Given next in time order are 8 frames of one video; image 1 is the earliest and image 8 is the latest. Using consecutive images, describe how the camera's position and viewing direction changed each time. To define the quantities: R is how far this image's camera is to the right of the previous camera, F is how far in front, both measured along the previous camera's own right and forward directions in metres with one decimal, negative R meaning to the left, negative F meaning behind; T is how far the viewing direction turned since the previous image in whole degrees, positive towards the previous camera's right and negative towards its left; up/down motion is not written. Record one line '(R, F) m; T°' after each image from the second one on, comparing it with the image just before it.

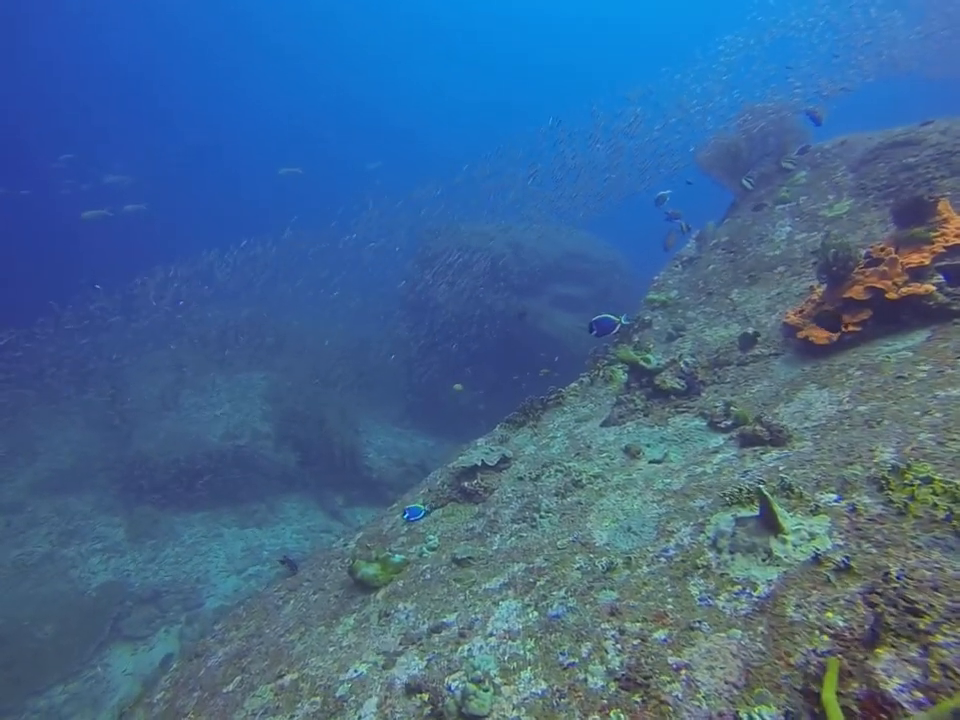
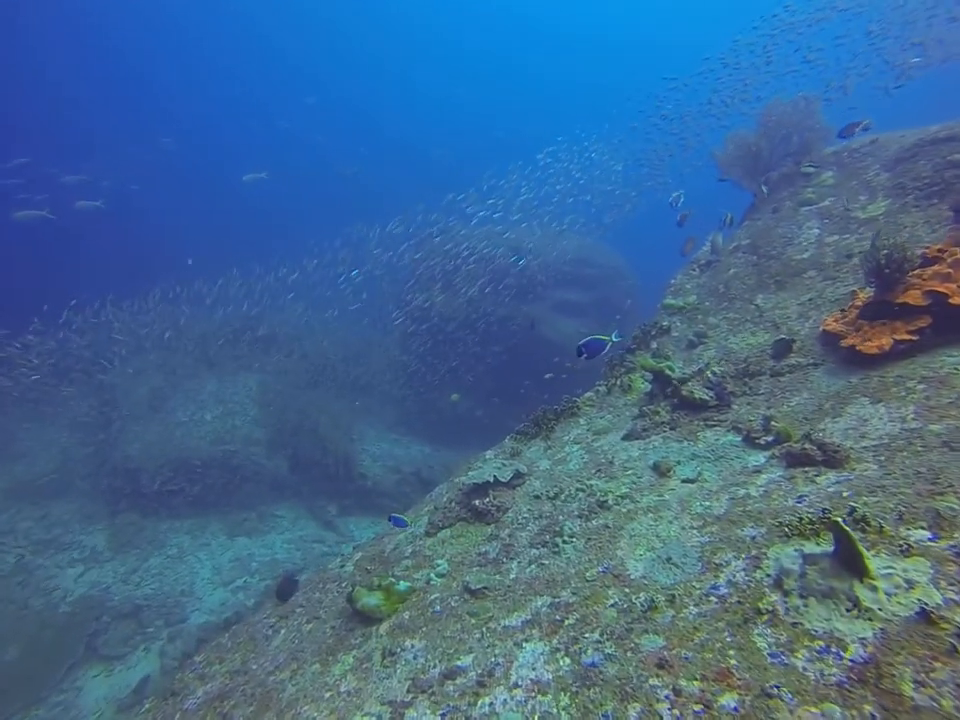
(-0.2, +0.4) m; +1°
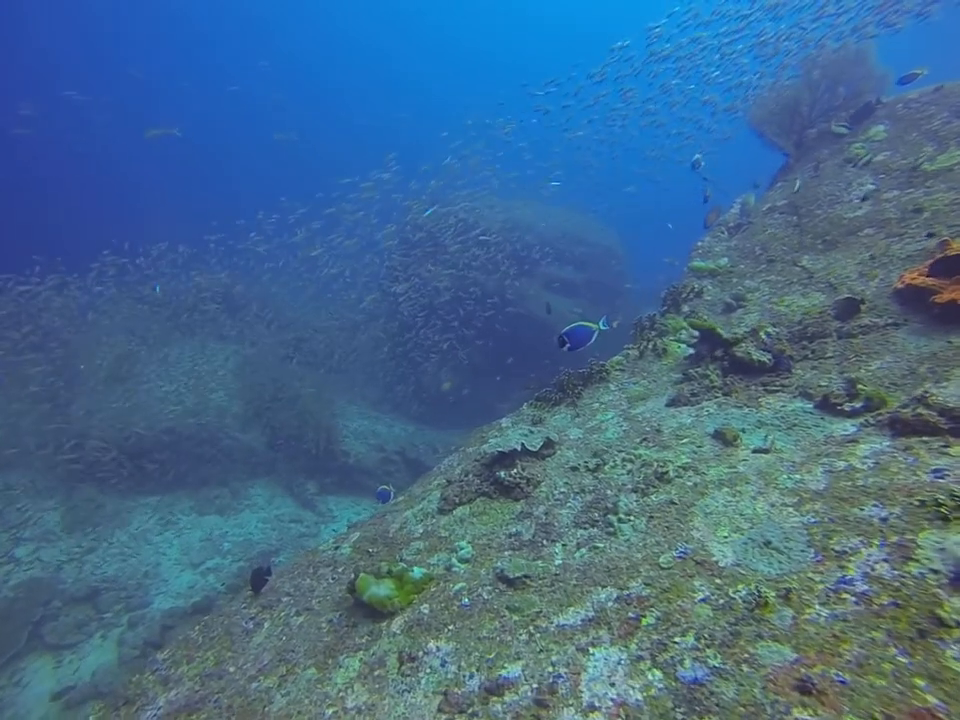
(-0.4, +0.8) m; +3°
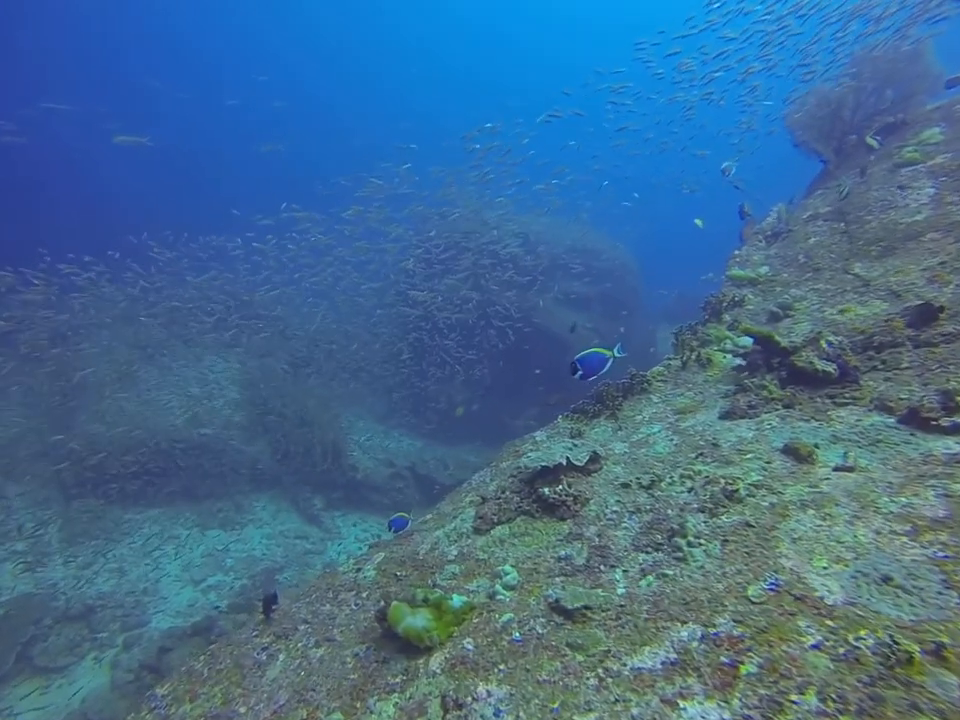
(-0.3, +0.3) m; 0°
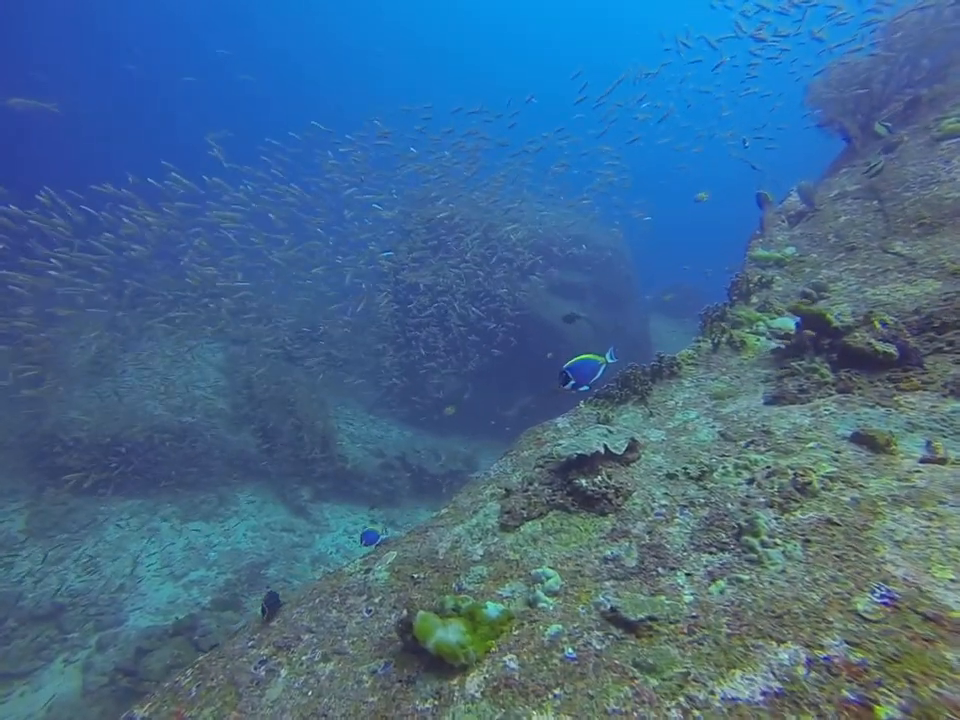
(-0.3, +0.4) m; +2°
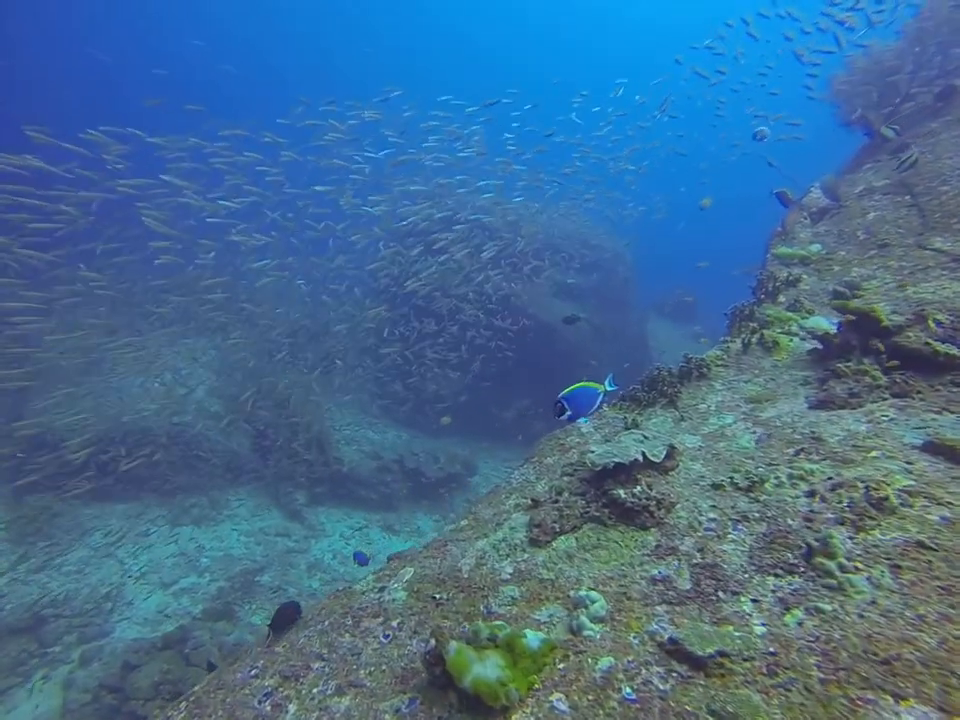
(-0.2, +0.3) m; +1°
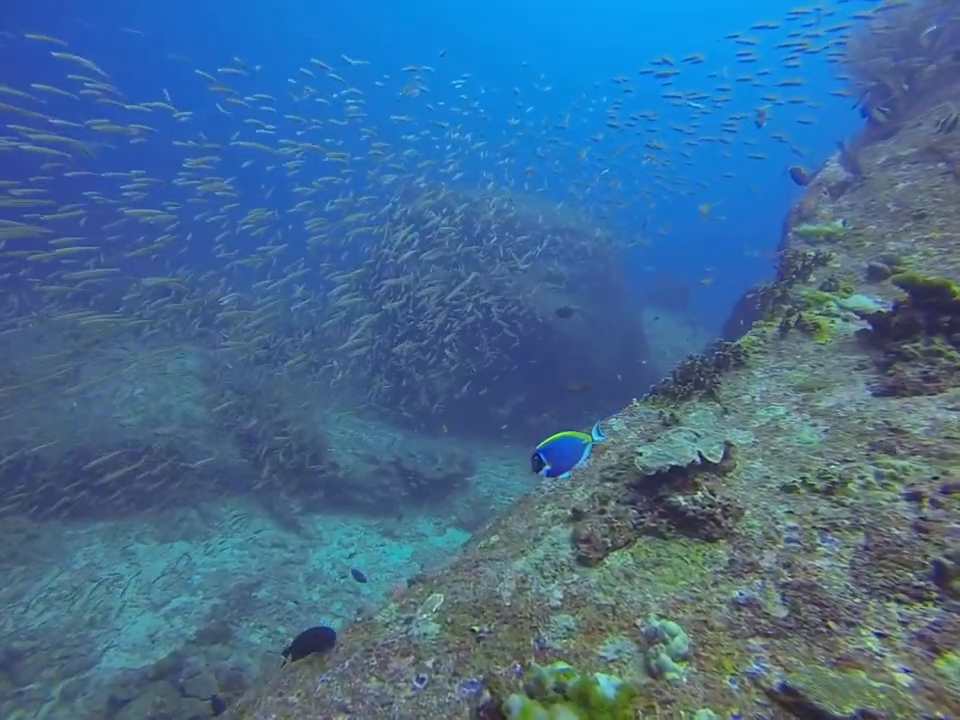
(-0.2, +0.4) m; +2°
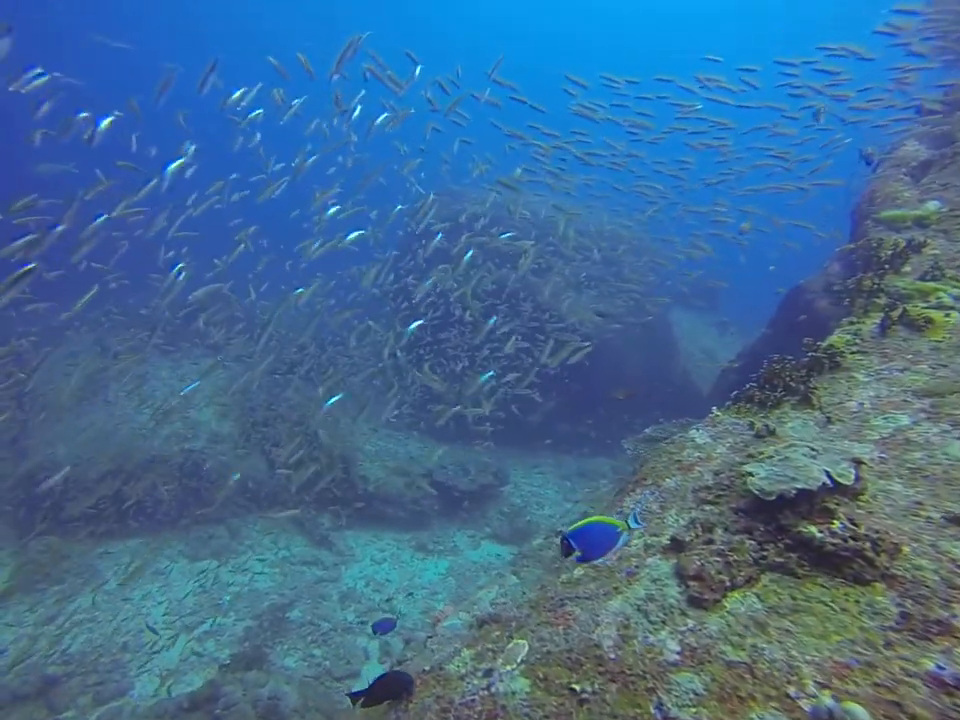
(-0.3, +0.4) m; -2°
